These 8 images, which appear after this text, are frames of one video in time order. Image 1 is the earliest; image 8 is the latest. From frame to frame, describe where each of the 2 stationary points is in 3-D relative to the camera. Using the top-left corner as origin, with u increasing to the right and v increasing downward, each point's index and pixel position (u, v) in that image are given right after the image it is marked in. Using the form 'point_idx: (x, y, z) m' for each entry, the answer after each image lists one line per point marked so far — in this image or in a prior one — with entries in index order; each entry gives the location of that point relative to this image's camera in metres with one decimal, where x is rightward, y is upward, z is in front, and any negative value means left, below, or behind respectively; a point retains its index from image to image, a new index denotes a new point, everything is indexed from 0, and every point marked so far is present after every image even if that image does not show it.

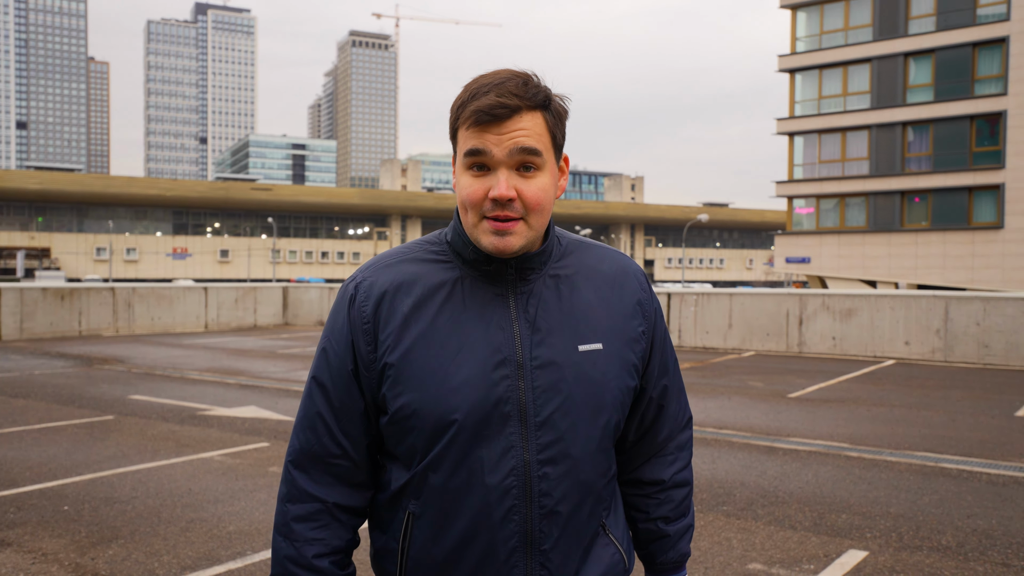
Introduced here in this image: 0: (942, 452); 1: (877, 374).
0: (+4.0, -1.5, +7.7) m
1: (+5.9, -1.4, +13.5) m
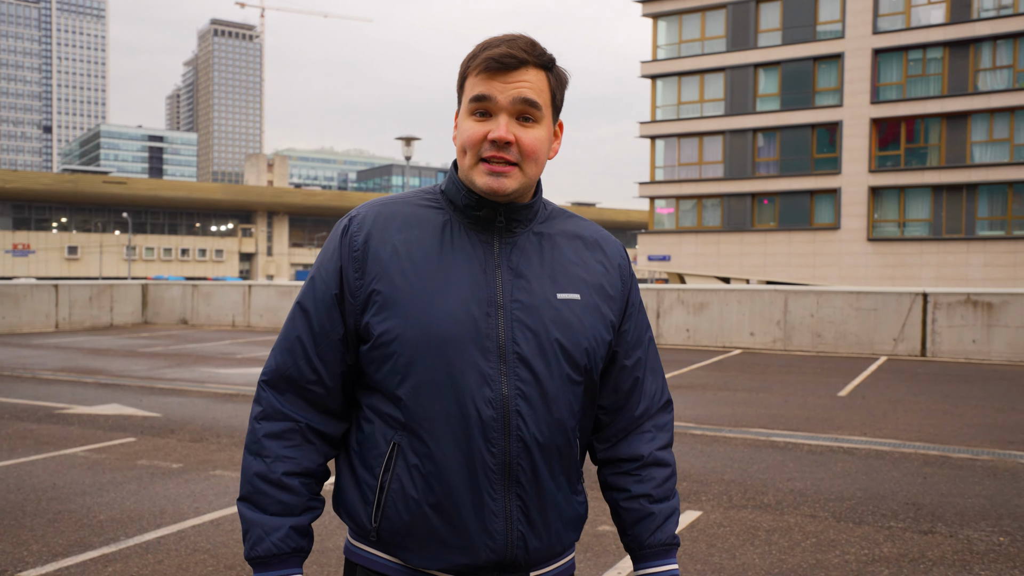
0: (+2.7, -1.4, +8.5) m
1: (+3.7, -1.3, +14.6) m
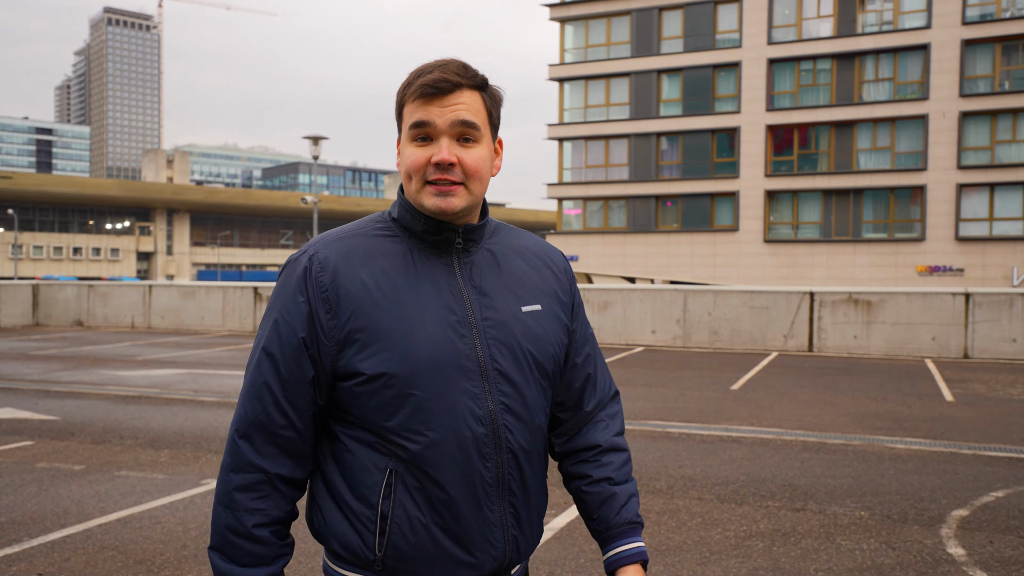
0: (+1.7, -1.4, +9.0) m
1: (+2.1, -1.3, +15.1) m
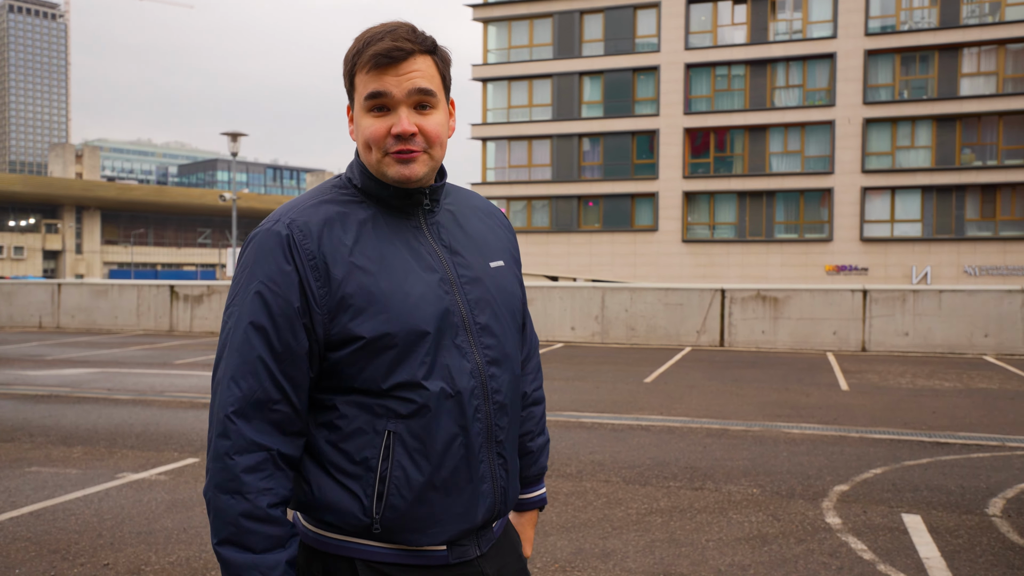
0: (+0.8, -1.4, +9.4) m
1: (+0.7, -1.2, +15.5) m
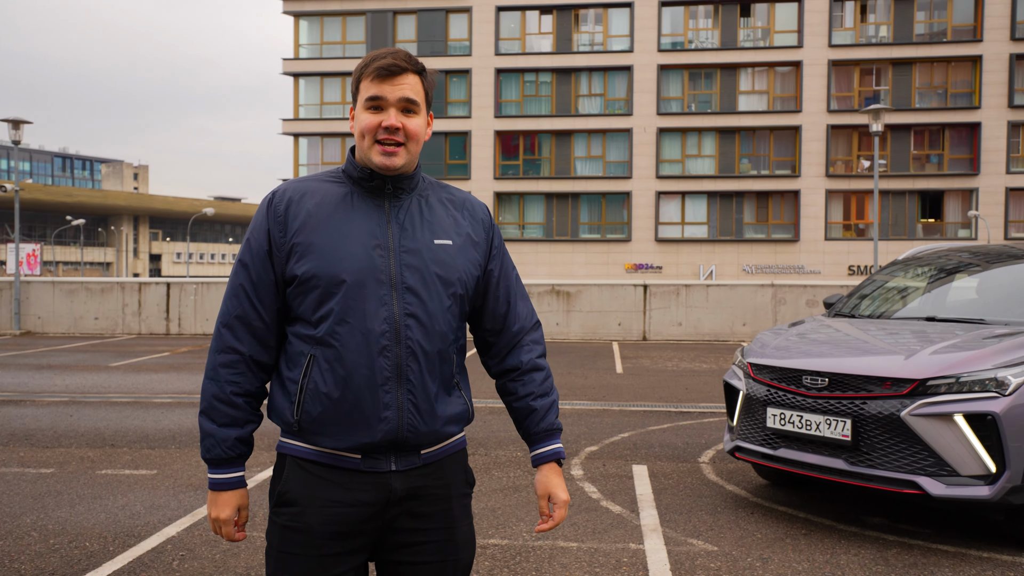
0: (-1.5, -1.3, +10.0) m
1: (-3.0, -1.2, +15.9) m
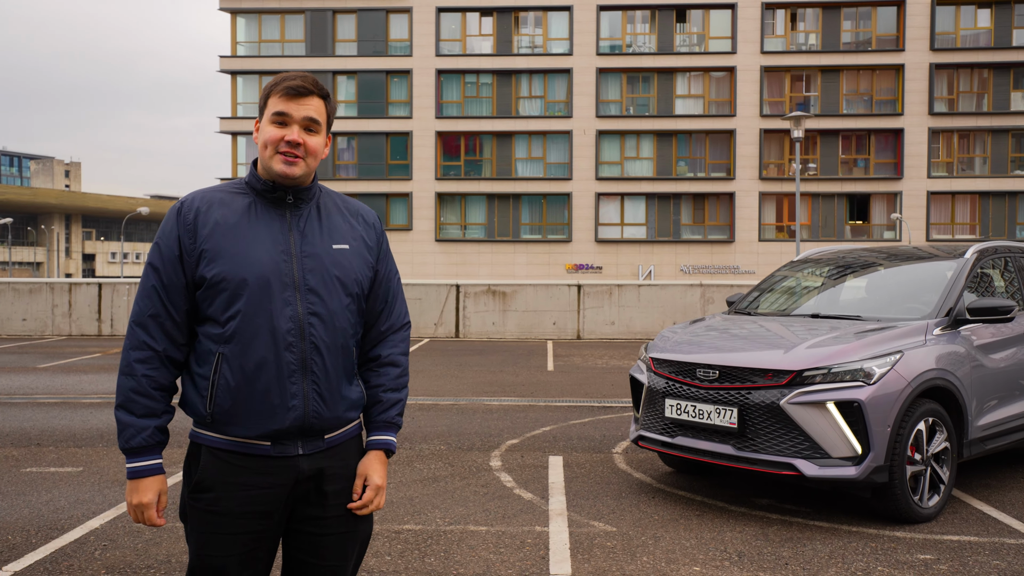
0: (-2.4, -1.3, +10.1) m
1: (-4.2, -1.2, +16.0) m
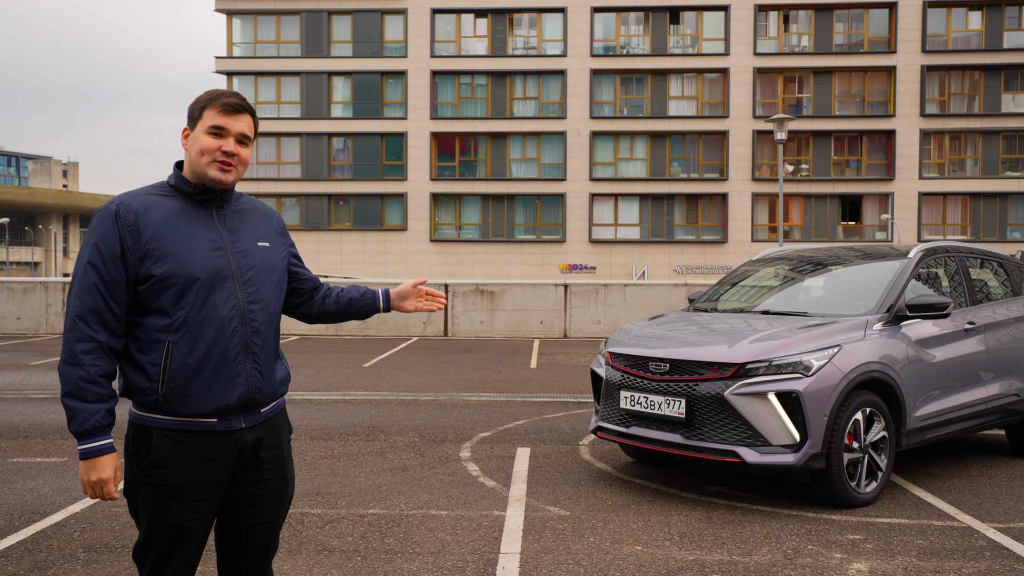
0: (-2.6, -1.3, +10.4) m
1: (-4.5, -1.1, +16.2) m
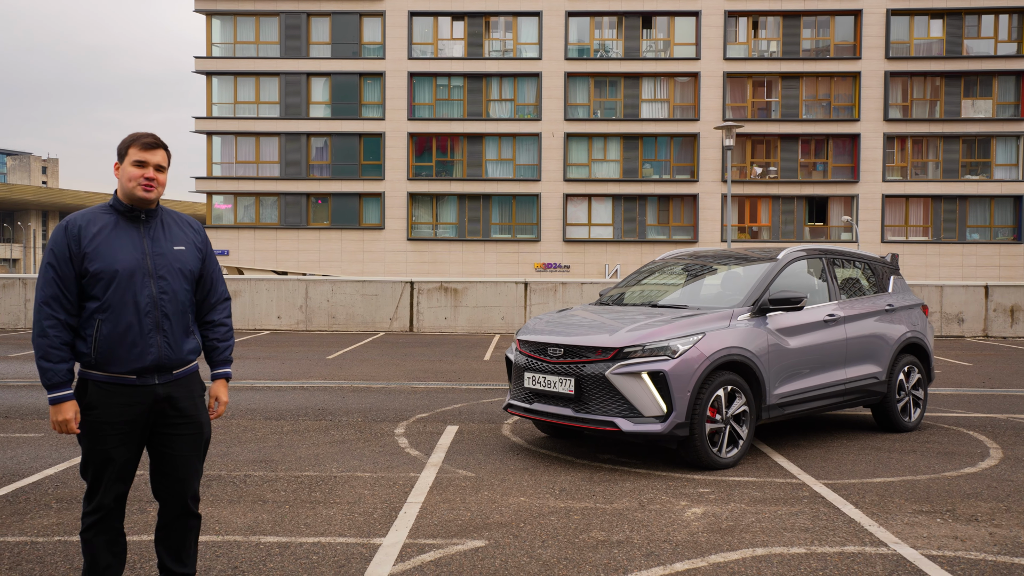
0: (-3.3, -1.2, +11.2) m
1: (-5.3, -1.1, +17.0) m
